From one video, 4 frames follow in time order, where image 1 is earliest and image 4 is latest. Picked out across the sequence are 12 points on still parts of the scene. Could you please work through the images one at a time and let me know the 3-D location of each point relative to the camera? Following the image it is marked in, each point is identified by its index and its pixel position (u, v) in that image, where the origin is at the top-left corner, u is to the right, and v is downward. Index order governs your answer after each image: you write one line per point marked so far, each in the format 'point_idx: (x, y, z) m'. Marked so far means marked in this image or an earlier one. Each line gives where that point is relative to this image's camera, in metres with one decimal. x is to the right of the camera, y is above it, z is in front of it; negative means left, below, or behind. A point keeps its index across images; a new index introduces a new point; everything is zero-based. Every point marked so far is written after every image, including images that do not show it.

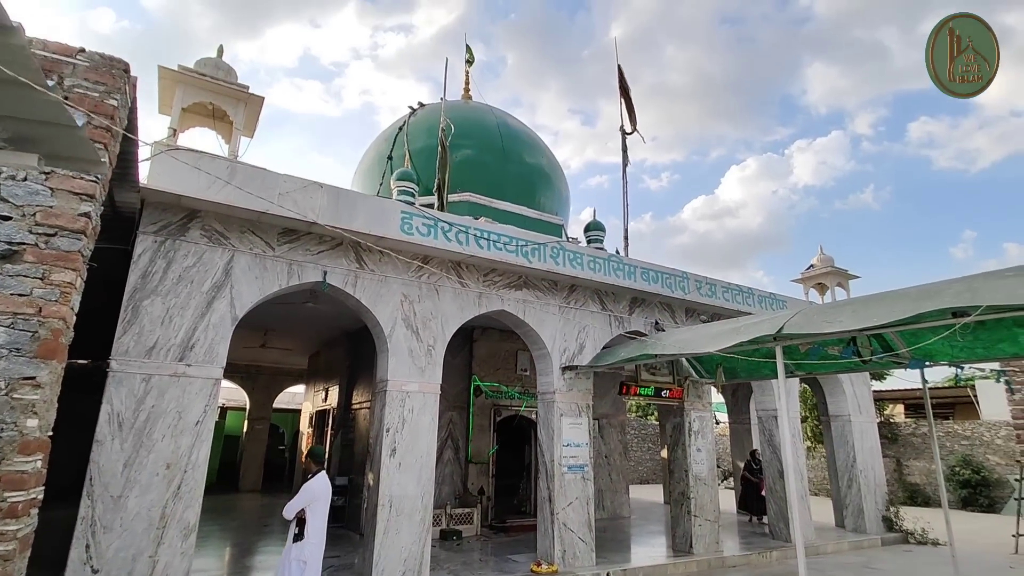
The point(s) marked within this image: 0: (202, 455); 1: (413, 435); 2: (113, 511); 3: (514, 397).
0: (-3.3, -1.8, +5.8) m
1: (-1.3, -1.9, +7.1) m
2: (-3.9, -2.2, +5.4) m
3: (0.0, -2.4, +12.2) m
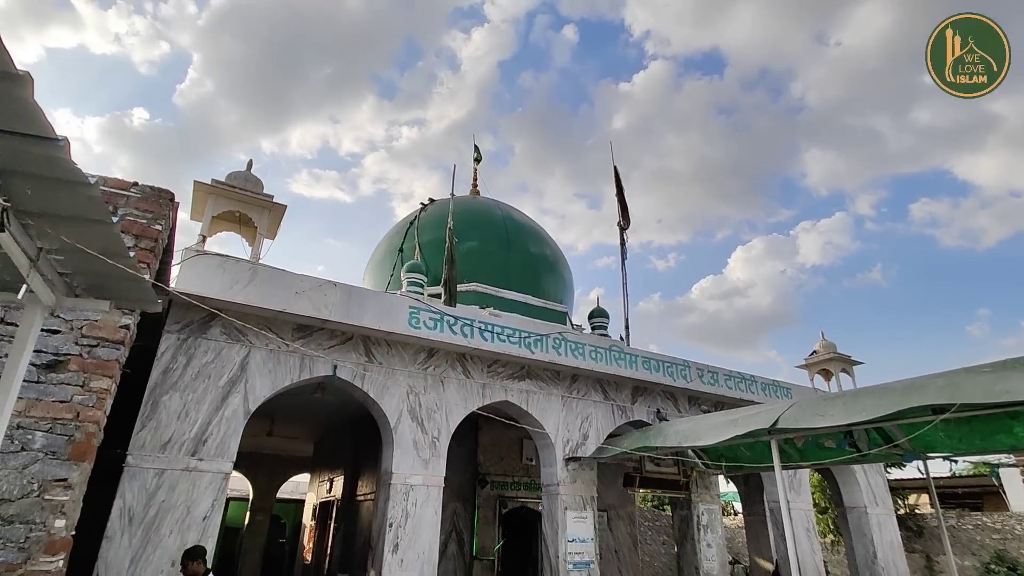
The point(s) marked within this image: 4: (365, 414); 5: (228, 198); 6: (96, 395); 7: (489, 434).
0: (-3.3, -2.8, +5.9) m
1: (-1.2, -3.1, +7.1) m
2: (-3.9, -3.2, +5.4) m
3: (+0.2, -4.4, +12.1) m
4: (-3.1, -2.7, +11.9) m
5: (-3.8, +1.2, +7.4) m
6: (-2.9, -0.7, +3.8) m
7: (-0.5, -3.2, +12.2) m
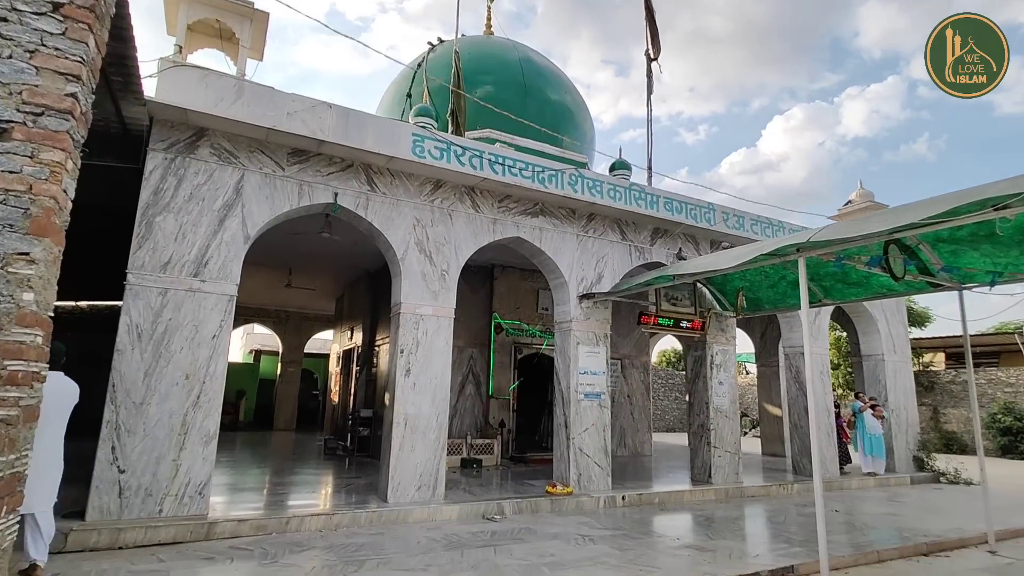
0: (-3.2, -0.9, +6.0) m
1: (-1.1, -0.9, +7.1) m
2: (-3.8, -1.3, +5.6) m
3: (+0.5, -1.1, +12.2) m
4: (-2.8, +0.5, +11.8) m
5: (-3.7, +3.4, +6.6) m
6: (-2.9, +0.7, +3.4) m
7: (-0.2, +0.1, +12.1) m
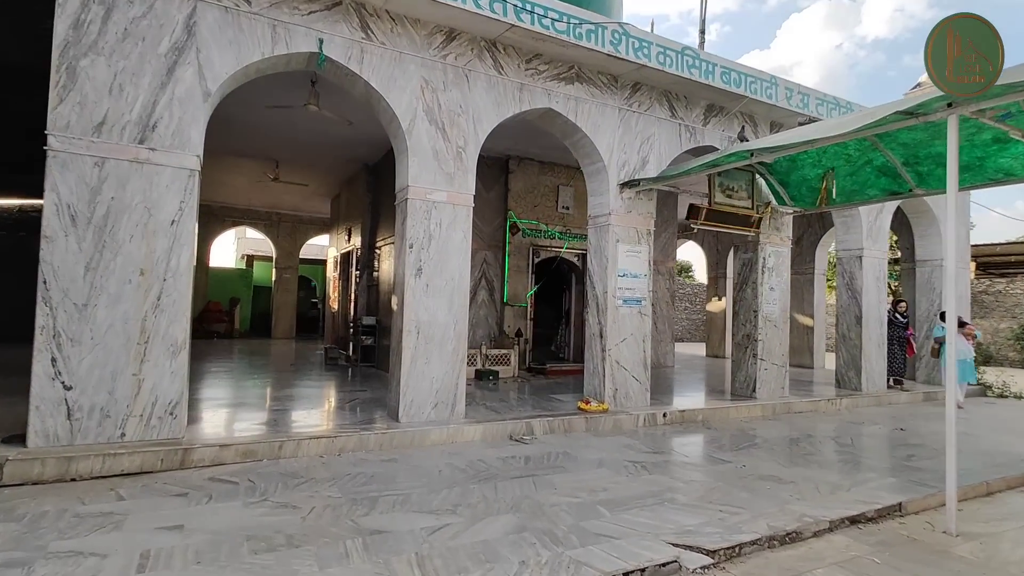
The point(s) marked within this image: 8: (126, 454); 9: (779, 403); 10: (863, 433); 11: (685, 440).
0: (-2.9, +0.2, +4.7) m
1: (-0.7, +0.4, +5.9) m
2: (-3.5, -0.3, +4.4) m
3: (+0.8, +1.0, +10.9) m
4: (-2.5, +2.6, +10.3) m
5: (-3.3, +4.6, +4.6) m
6: (-2.5, +1.4, +2.0) m
7: (+0.2, +2.1, +10.6) m
8: (-3.0, -1.3, +4.3) m
9: (+3.9, -1.7, +8.0) m
10: (+4.6, -1.9, +7.2) m
11: (+2.0, -1.7, +6.2) m
